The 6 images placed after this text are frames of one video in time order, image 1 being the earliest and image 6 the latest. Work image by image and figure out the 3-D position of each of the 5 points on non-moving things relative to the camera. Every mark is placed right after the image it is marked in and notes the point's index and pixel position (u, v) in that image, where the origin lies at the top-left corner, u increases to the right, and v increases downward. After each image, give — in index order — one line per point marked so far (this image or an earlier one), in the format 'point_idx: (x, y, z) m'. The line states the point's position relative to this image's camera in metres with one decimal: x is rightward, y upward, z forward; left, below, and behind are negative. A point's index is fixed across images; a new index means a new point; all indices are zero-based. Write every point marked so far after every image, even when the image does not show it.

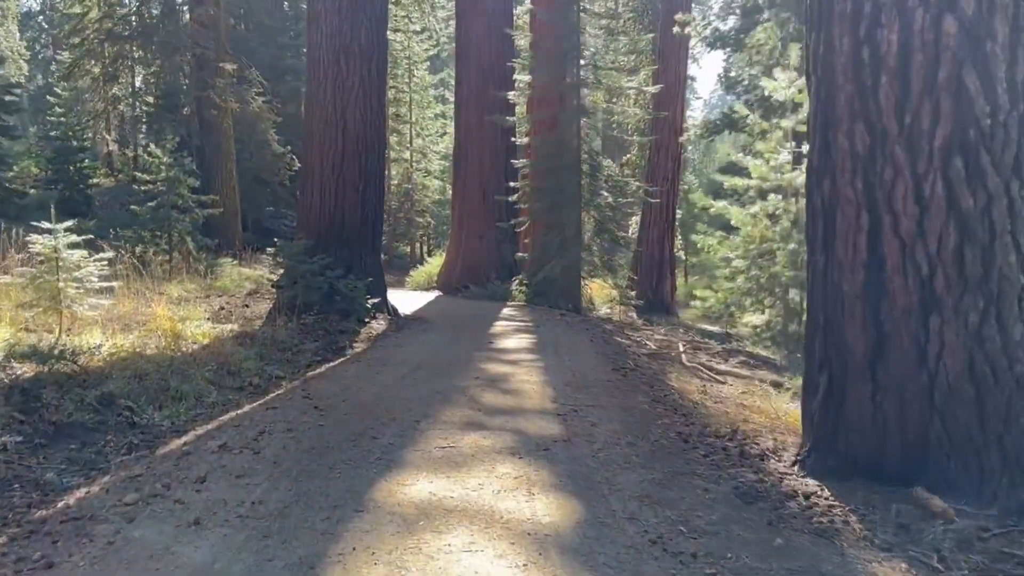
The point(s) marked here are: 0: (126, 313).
0: (-3.6, -0.2, +7.9) m
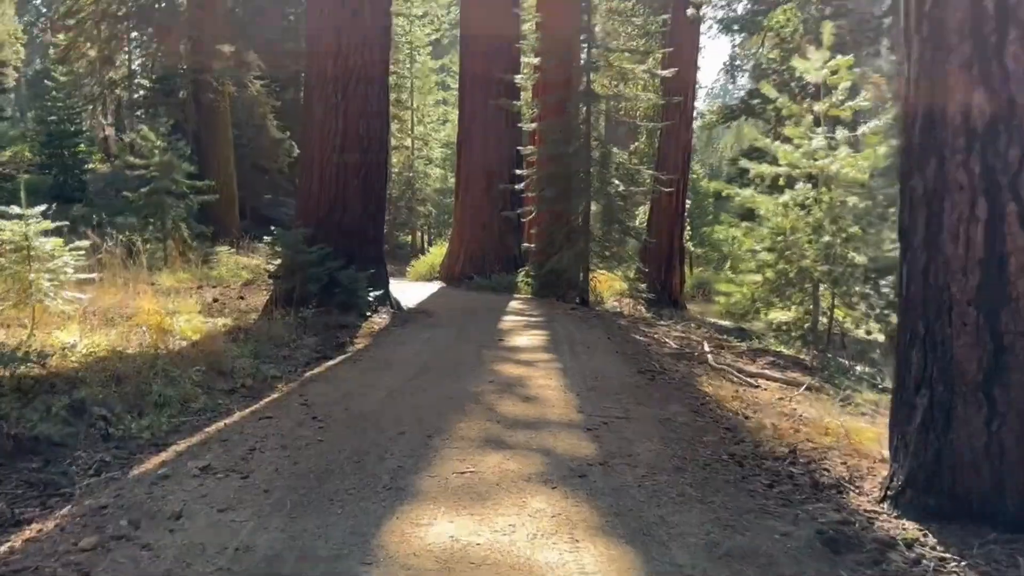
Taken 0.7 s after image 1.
0: (-3.5, -0.2, +7.3) m
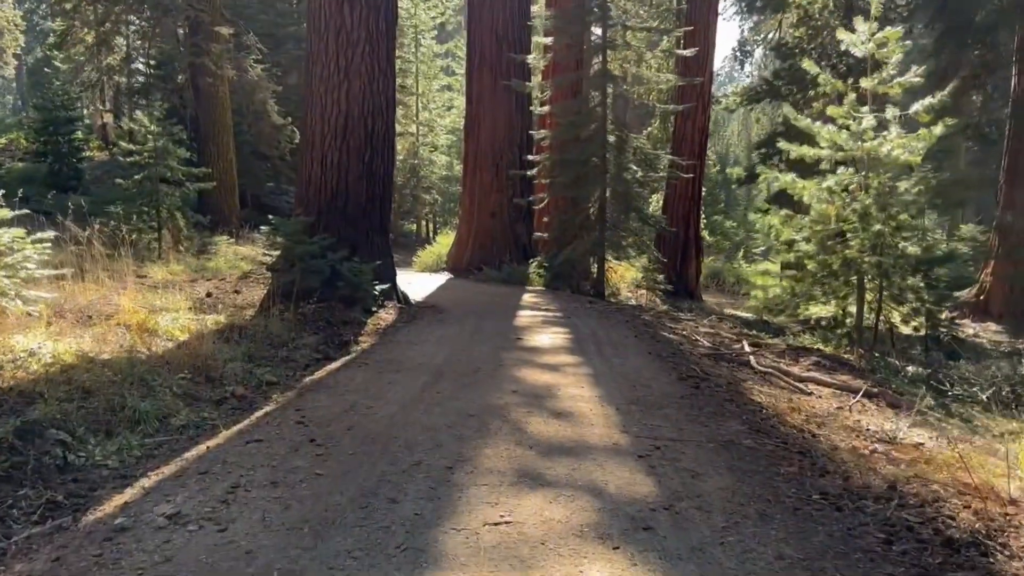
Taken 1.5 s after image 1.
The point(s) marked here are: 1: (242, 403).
0: (-3.3, -0.1, +6.7) m
1: (-1.6, -0.7, +5.1) m
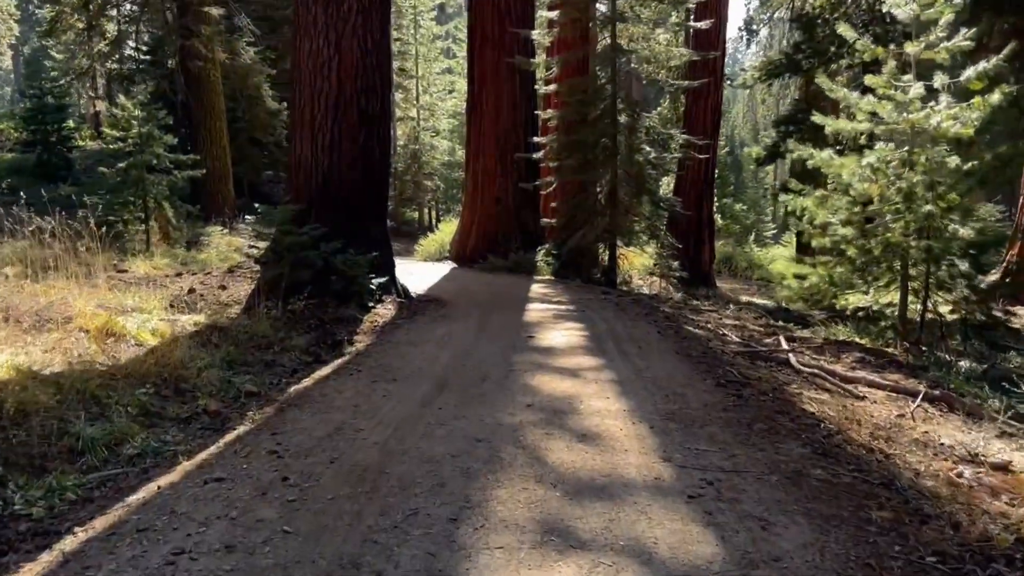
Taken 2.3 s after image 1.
0: (-3.2, -0.1, +5.9) m
1: (-1.5, -0.7, +4.4) m
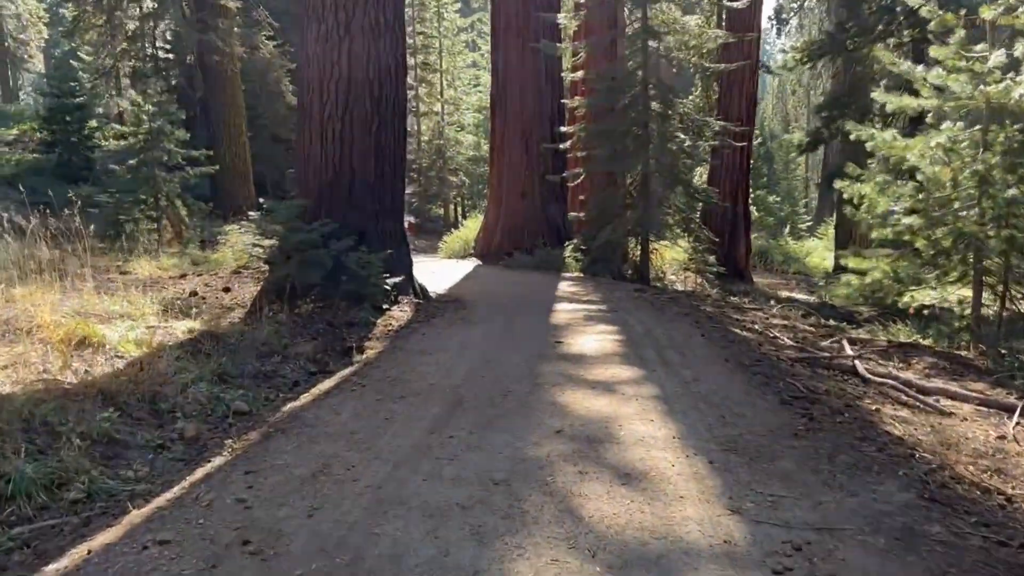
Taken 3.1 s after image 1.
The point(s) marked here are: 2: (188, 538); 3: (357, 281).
0: (-3.1, -0.2, +5.3) m
1: (-1.4, -0.7, +3.7) m
2: (-1.0, -0.7, +2.5) m
3: (-1.2, 0.0, +6.6) m
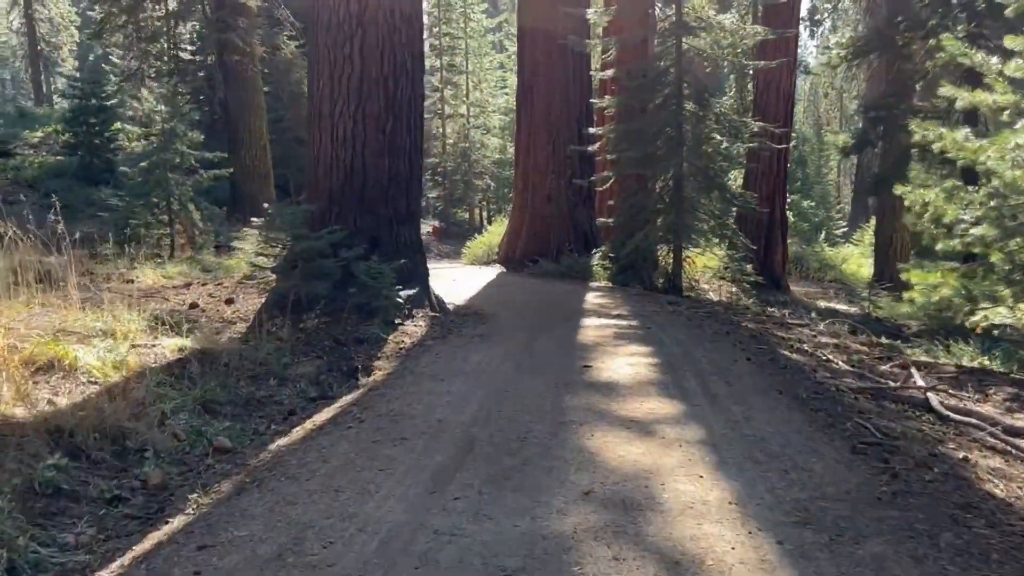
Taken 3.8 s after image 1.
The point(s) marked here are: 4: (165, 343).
0: (-2.9, -0.2, +4.8) m
1: (-1.4, -0.8, +3.1) m
2: (-0.9, -0.8, +1.9) m
3: (-1.0, -0.1, +6.0) m
4: (-2.2, -0.4, +5.3) m
